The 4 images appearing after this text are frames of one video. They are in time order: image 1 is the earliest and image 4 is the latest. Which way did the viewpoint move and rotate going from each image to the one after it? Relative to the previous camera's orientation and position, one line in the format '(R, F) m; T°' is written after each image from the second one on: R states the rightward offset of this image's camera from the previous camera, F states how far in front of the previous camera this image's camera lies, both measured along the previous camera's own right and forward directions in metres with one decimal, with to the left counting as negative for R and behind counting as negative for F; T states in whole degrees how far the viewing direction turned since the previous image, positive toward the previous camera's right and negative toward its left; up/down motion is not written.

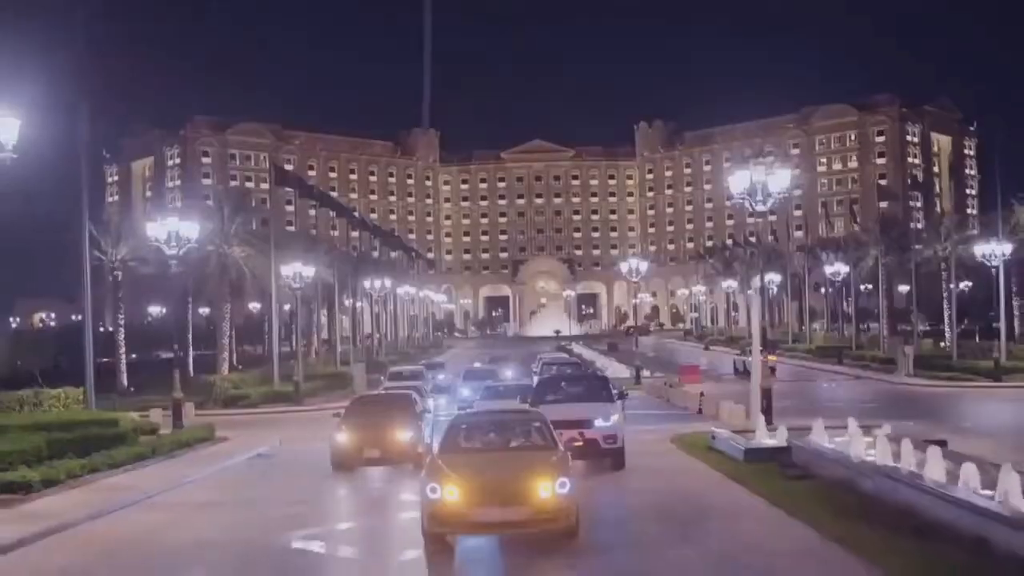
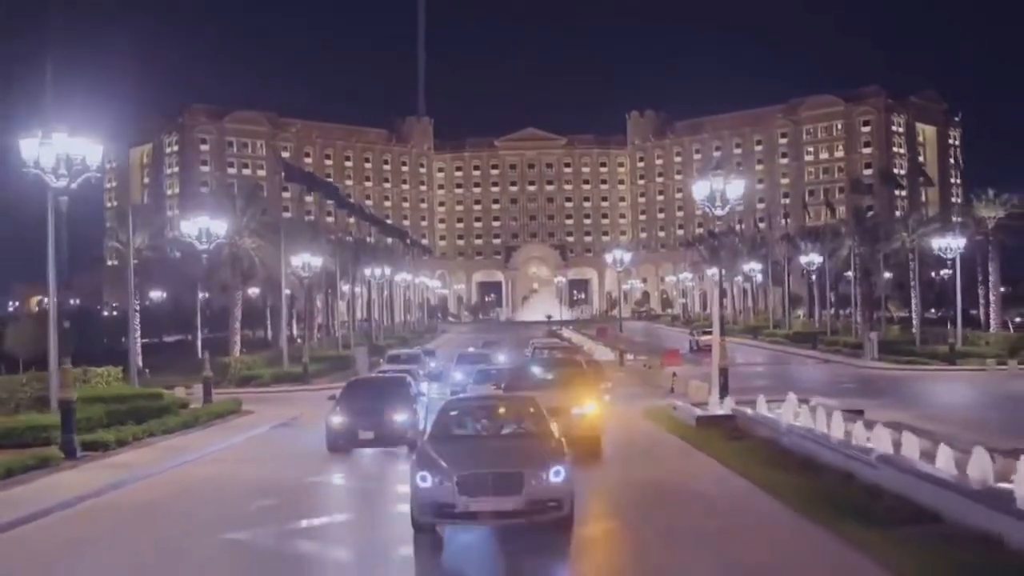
(0.0, -1.4) m; 0°
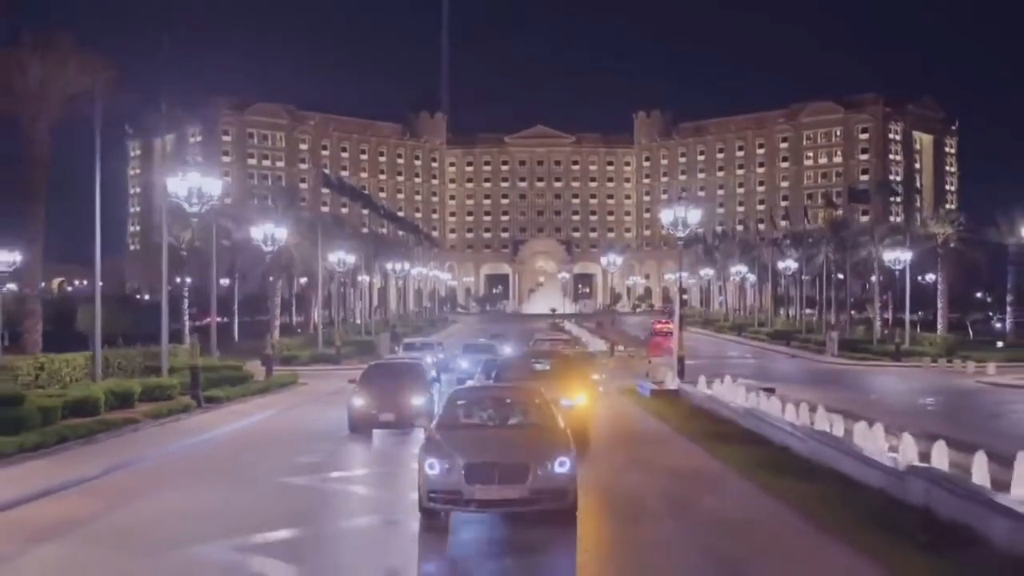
(0.0, -2.9) m; 0°
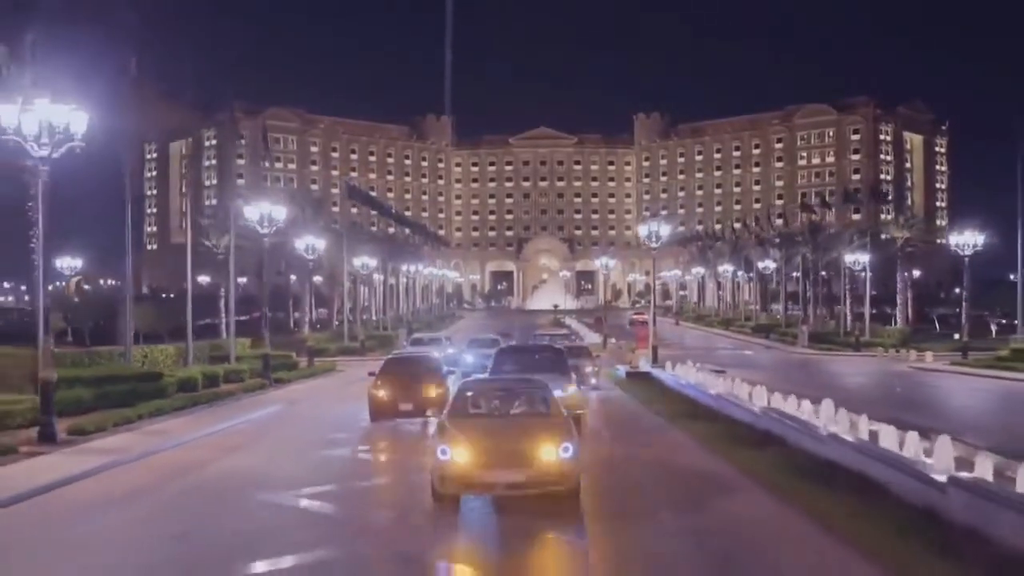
(0.0, -2.8) m; 0°
